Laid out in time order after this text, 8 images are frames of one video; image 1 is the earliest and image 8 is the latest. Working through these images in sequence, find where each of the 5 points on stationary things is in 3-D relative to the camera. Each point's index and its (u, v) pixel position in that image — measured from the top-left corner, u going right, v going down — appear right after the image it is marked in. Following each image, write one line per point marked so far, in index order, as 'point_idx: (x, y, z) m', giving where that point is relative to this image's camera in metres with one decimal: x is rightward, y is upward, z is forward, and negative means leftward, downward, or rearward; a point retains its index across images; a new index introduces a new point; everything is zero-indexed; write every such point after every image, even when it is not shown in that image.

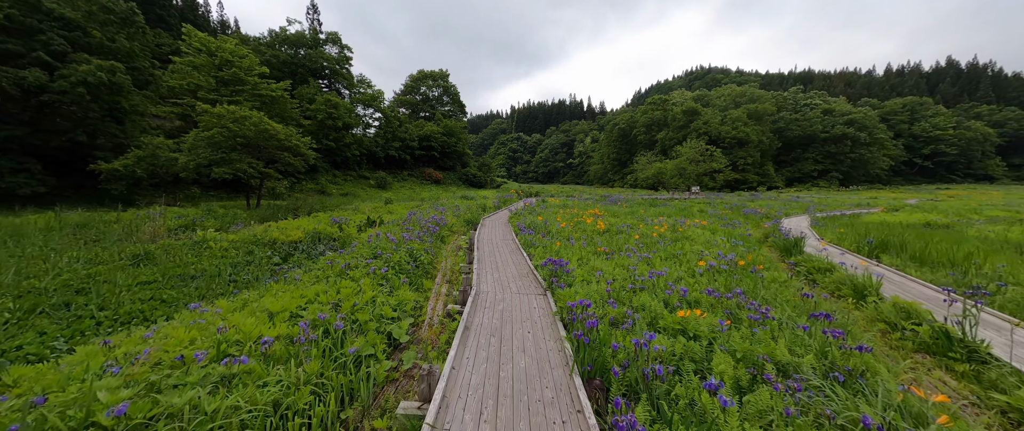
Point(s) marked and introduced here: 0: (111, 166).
0: (-17.9, +2.2, +14.4) m
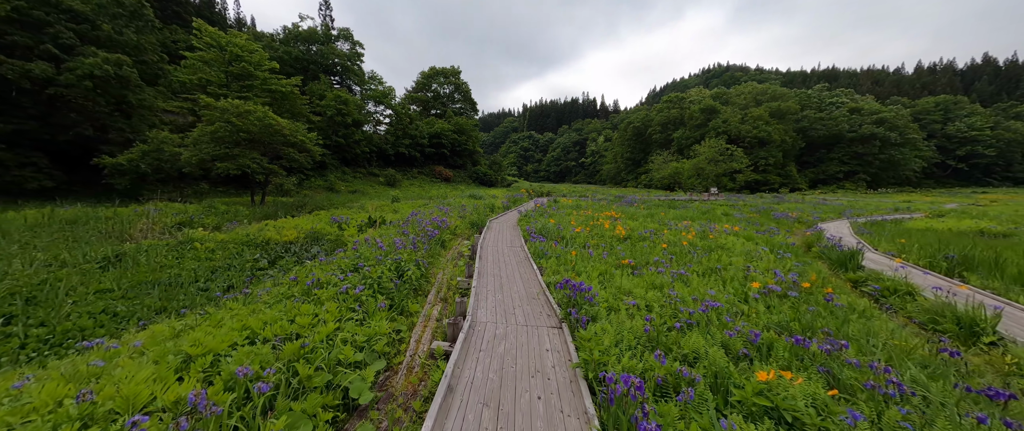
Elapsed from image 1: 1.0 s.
0: (-17.4, +2.4, +14.2) m
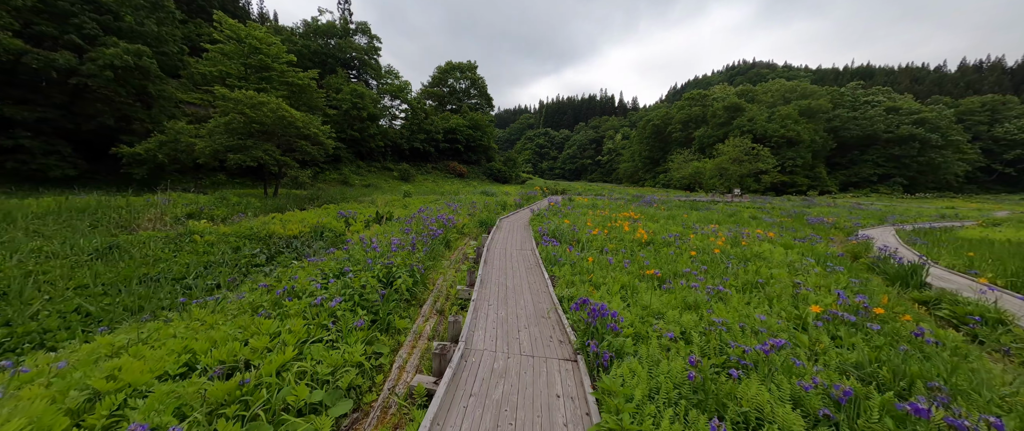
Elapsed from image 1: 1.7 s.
0: (-16.8, +2.9, +14.3) m
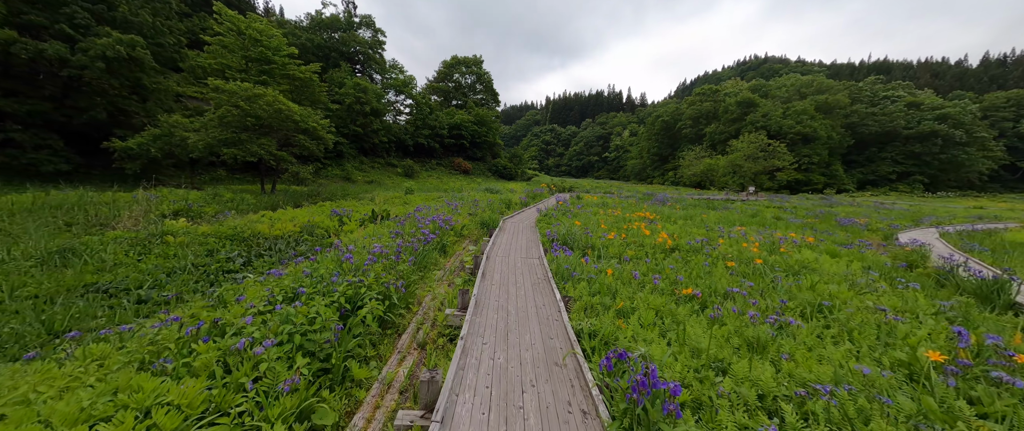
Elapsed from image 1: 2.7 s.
0: (-16.6, +3.1, +13.8) m
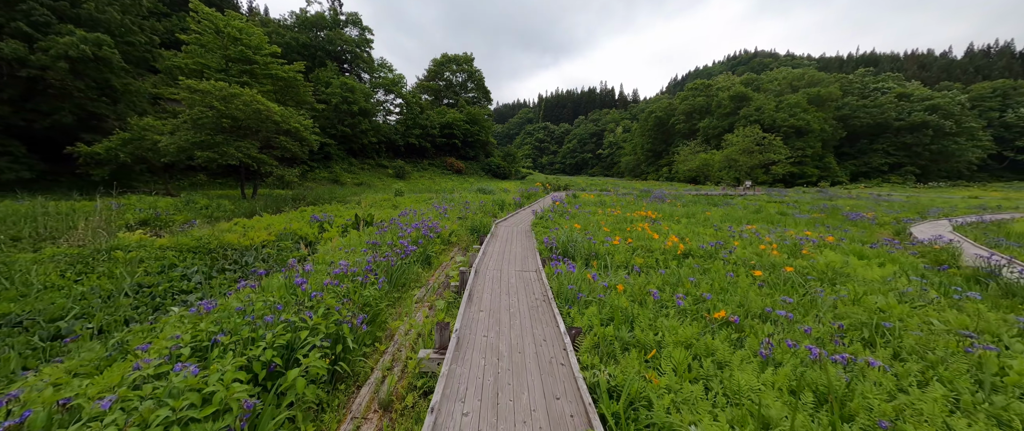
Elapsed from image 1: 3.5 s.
0: (-16.9, +2.7, +12.9) m
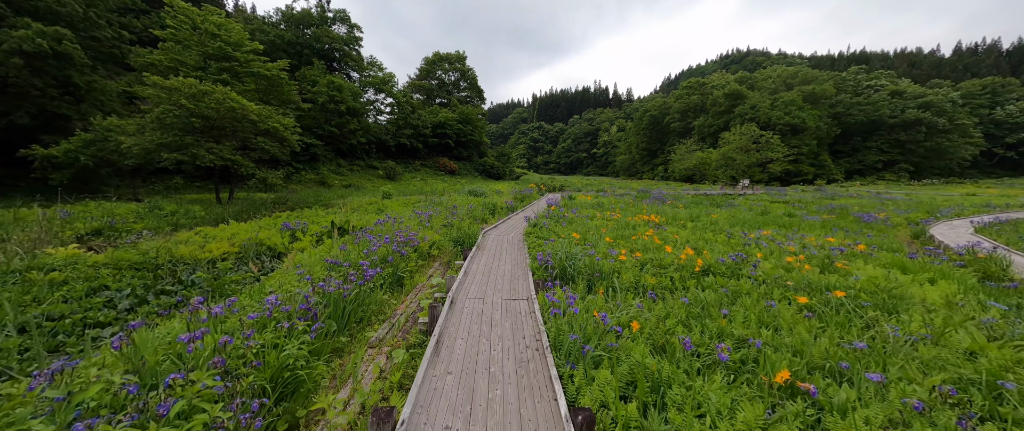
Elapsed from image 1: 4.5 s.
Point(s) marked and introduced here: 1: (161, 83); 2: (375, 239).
0: (-17.2, +2.4, +11.9) m
1: (-13.0, +4.9, +12.0) m
2: (-2.2, -0.4, +5.3) m
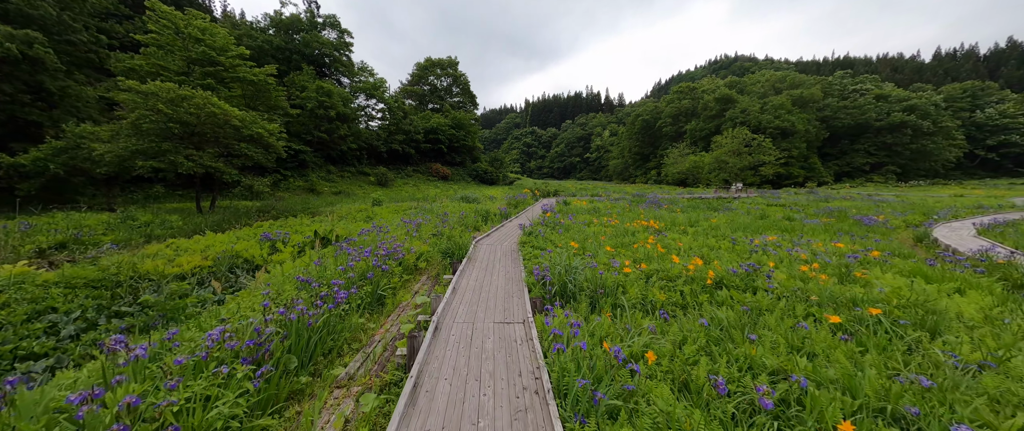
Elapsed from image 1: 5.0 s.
0: (-17.4, +1.9, +11.3) m
1: (-13.3, +4.5, +11.4) m
2: (-2.3, -0.5, +4.9) m
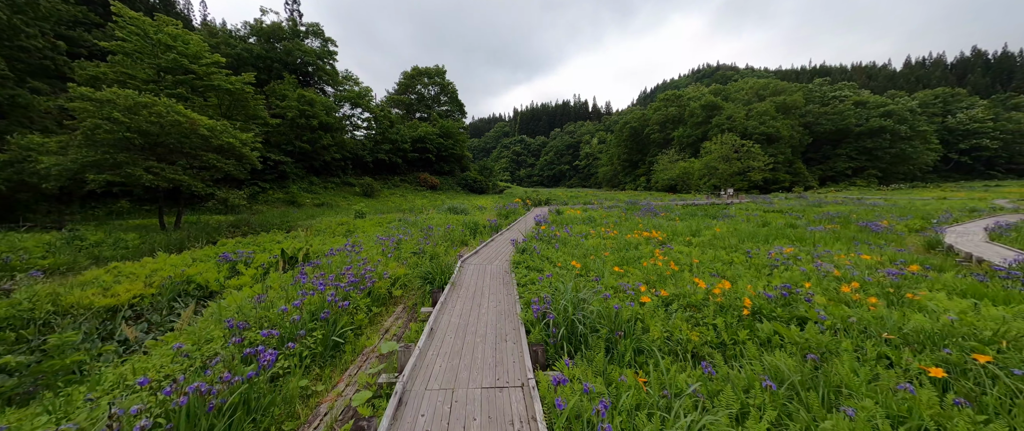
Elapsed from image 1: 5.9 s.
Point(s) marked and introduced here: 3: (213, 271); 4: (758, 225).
0: (-17.7, +1.3, +10.1) m
1: (-13.6, +3.9, +10.4) m
2: (-2.4, -0.8, +4.1) m
3: (-6.0, -1.1, +6.4) m
4: (+7.8, -0.3, +10.2) m
